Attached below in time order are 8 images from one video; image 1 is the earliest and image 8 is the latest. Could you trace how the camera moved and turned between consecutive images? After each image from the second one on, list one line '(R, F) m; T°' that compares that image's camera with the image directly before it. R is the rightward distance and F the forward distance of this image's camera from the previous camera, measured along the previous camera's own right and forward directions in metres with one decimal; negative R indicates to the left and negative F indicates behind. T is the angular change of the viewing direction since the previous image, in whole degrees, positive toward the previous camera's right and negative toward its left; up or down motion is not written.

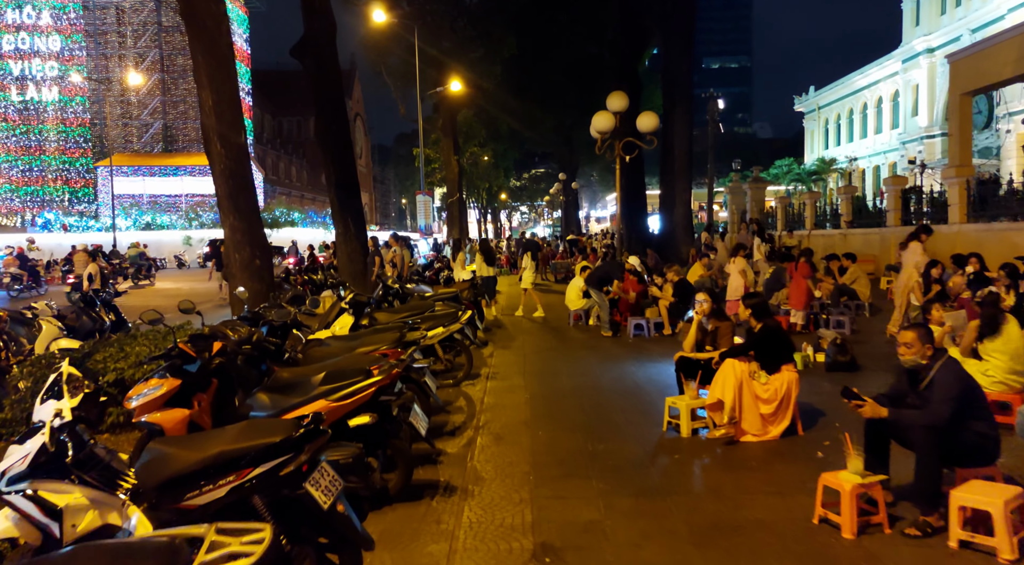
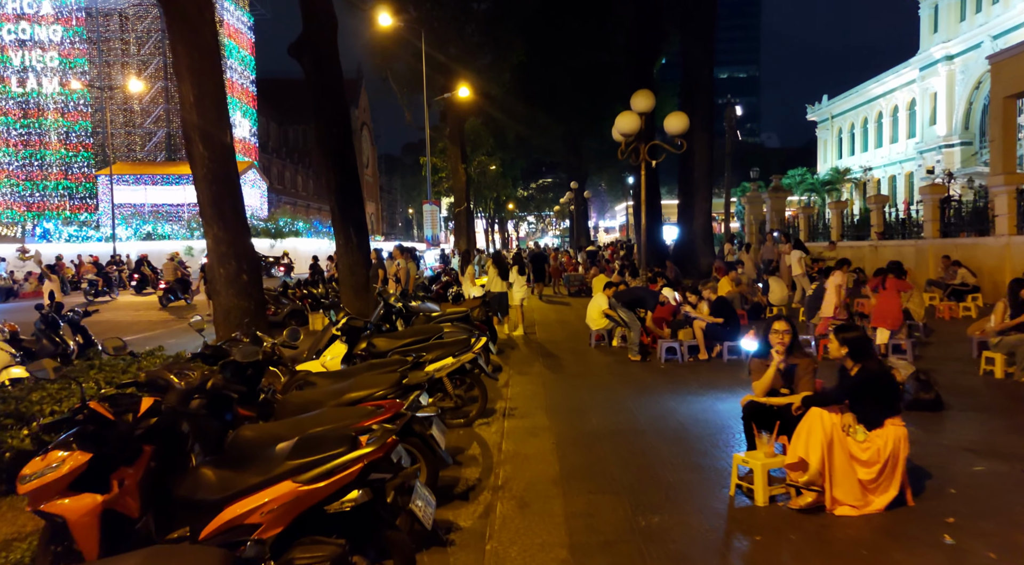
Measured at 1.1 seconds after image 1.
(-0.1, +1.2) m; 0°
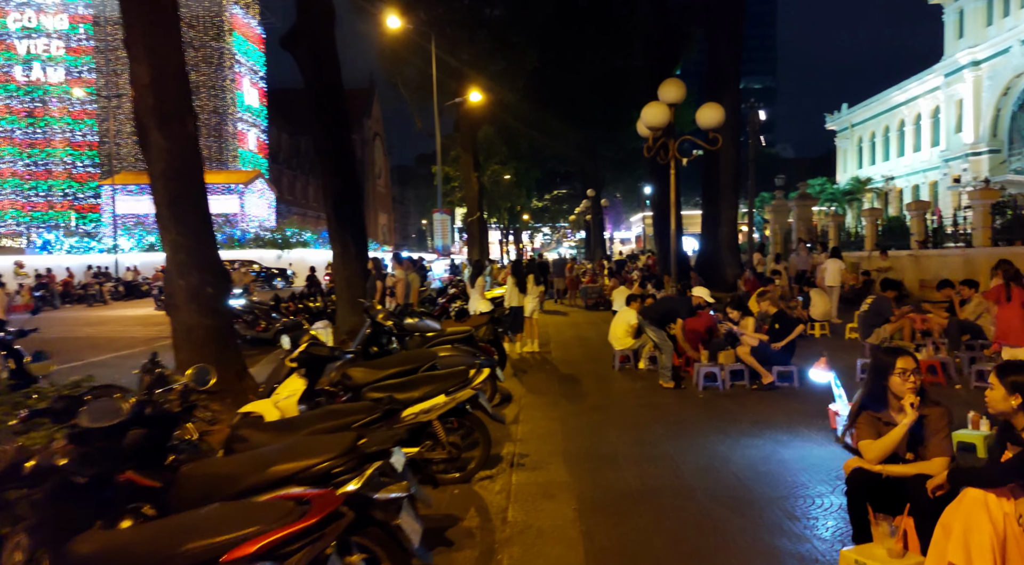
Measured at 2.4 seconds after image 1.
(0.0, +1.5) m; -1°
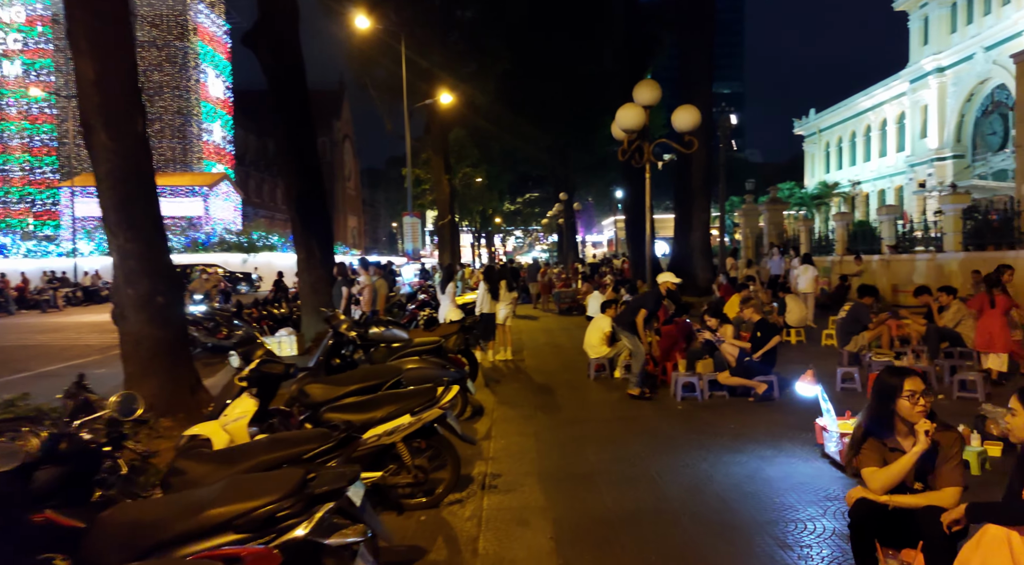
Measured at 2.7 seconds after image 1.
(0.0, +0.4) m; +2°
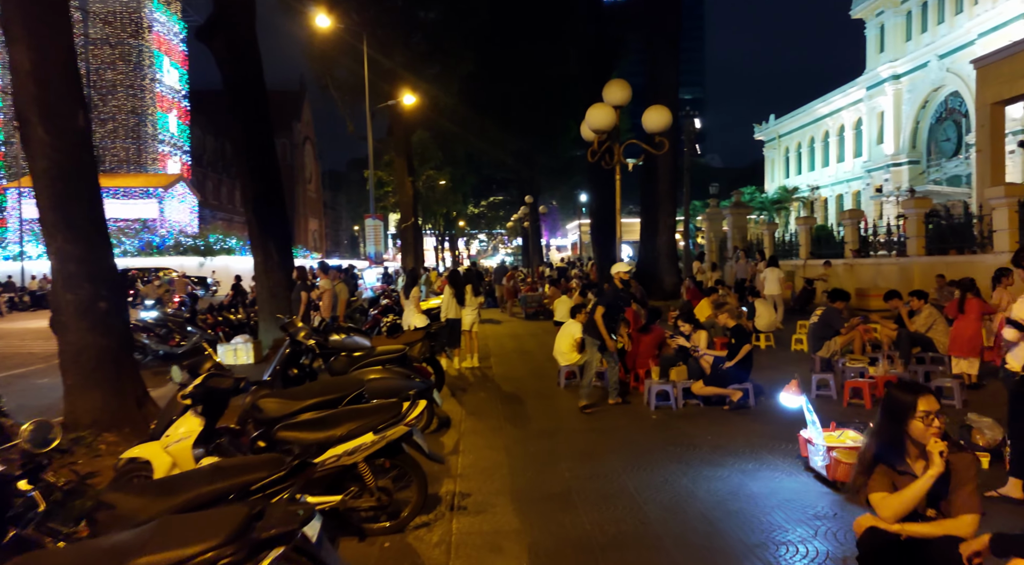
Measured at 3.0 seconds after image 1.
(0.0, +0.3) m; +3°
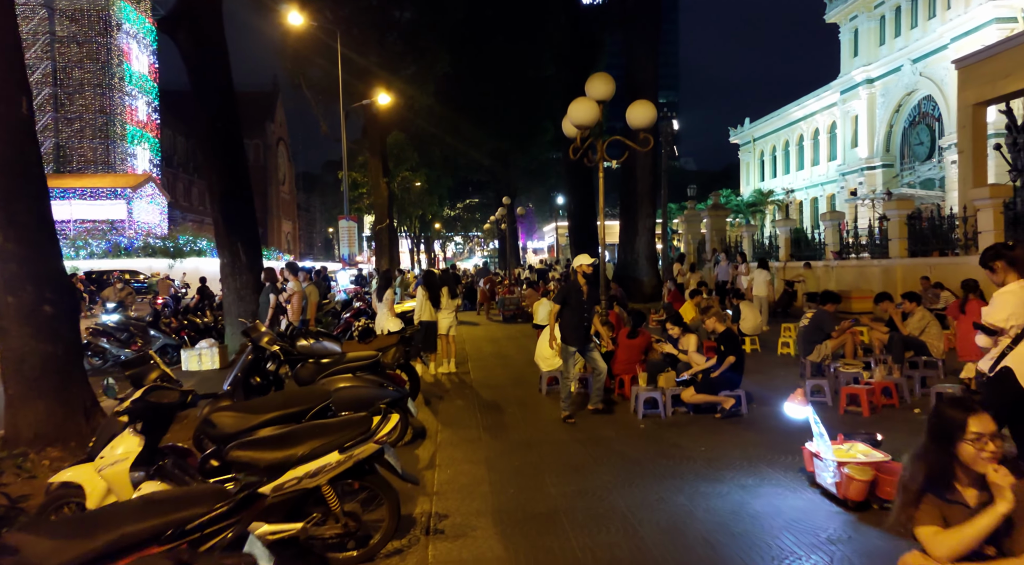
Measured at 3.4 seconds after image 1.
(0.0, +0.5) m; +2°
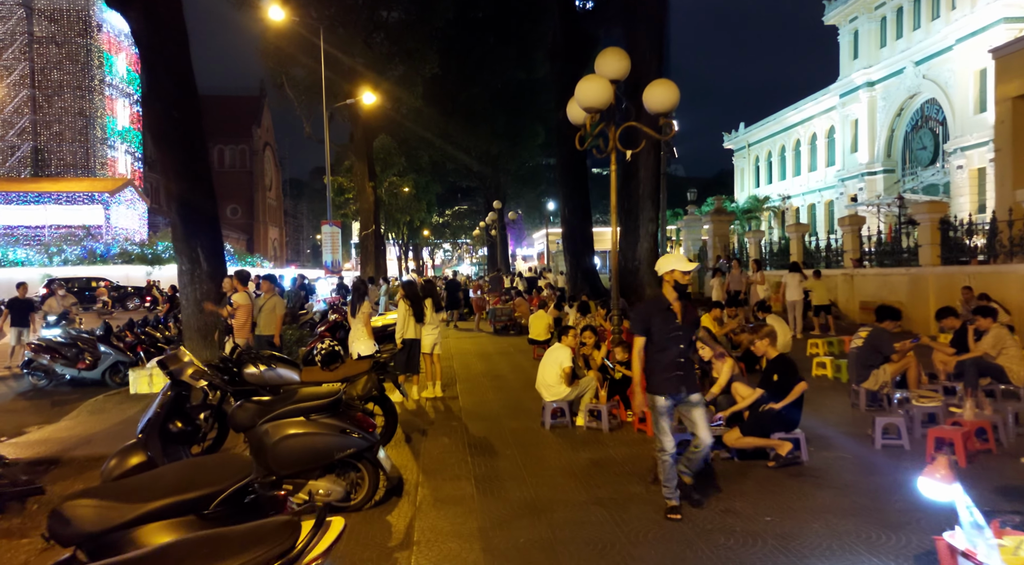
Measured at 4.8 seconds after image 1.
(-0.1, +1.6) m; +1°
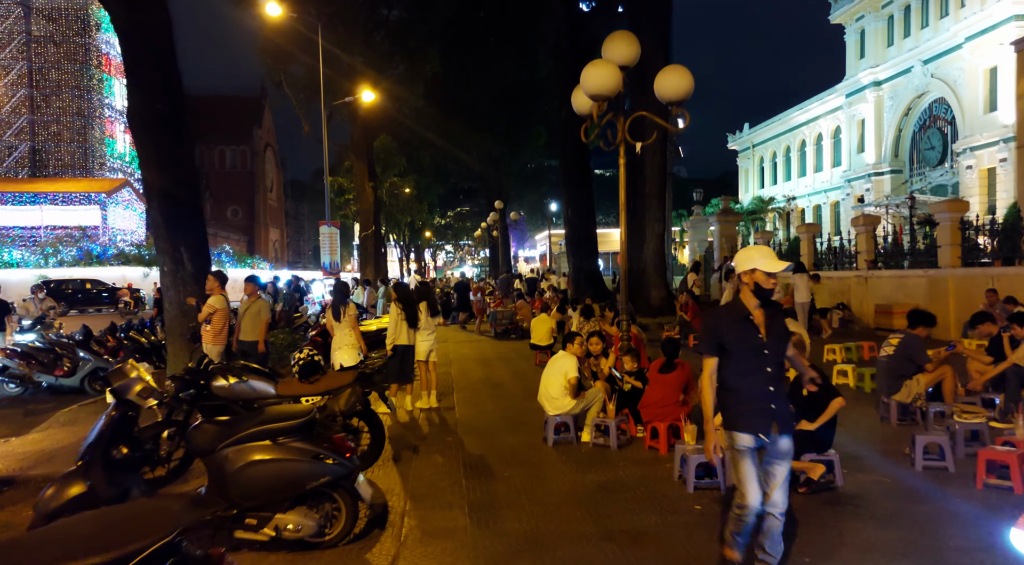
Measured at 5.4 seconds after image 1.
(0.0, +0.7) m; 0°
